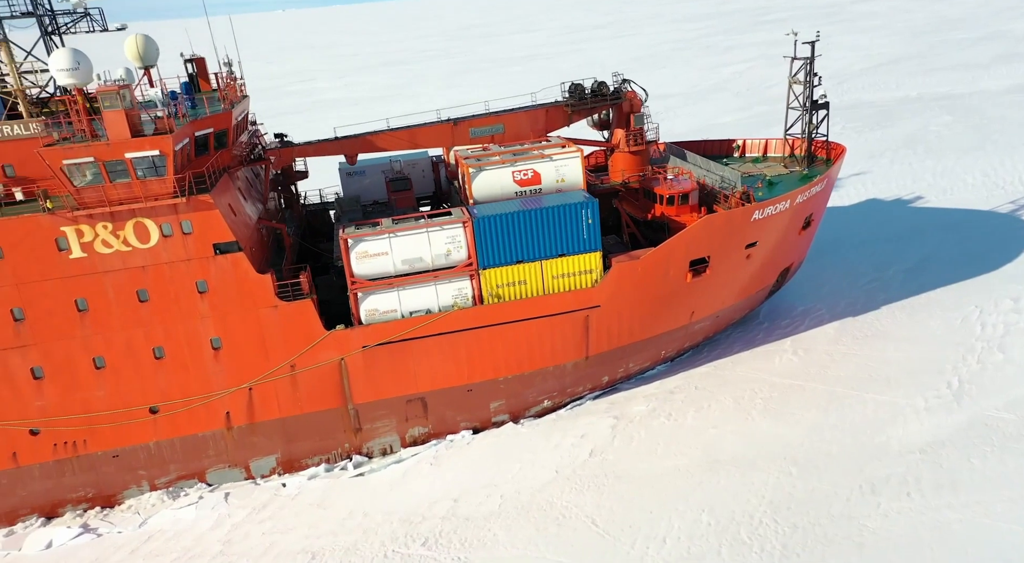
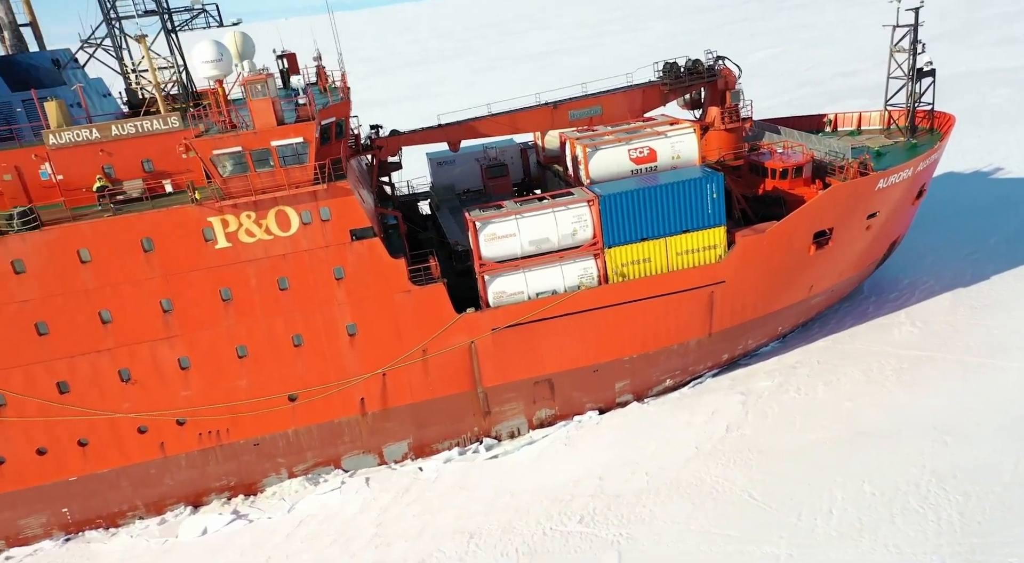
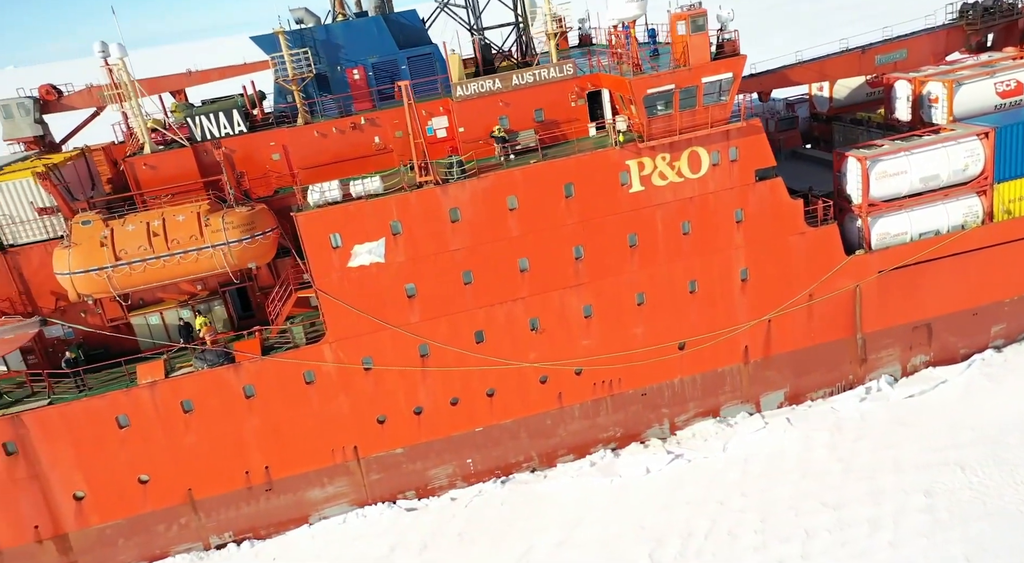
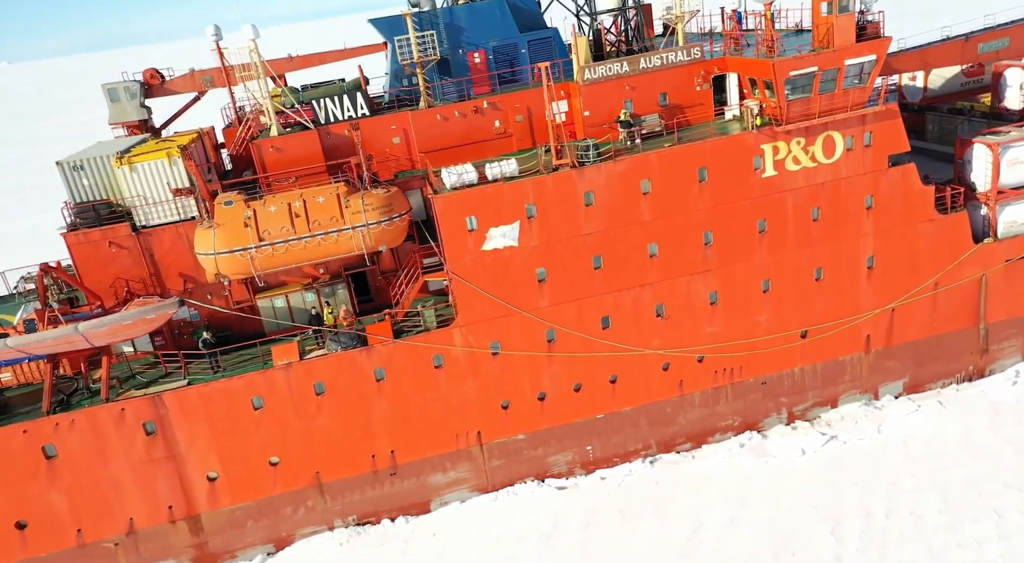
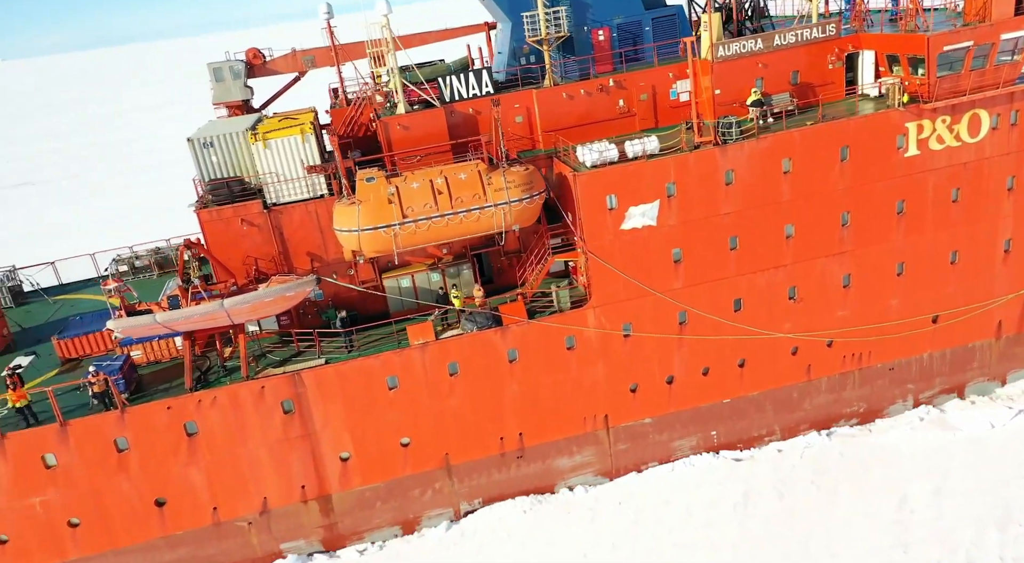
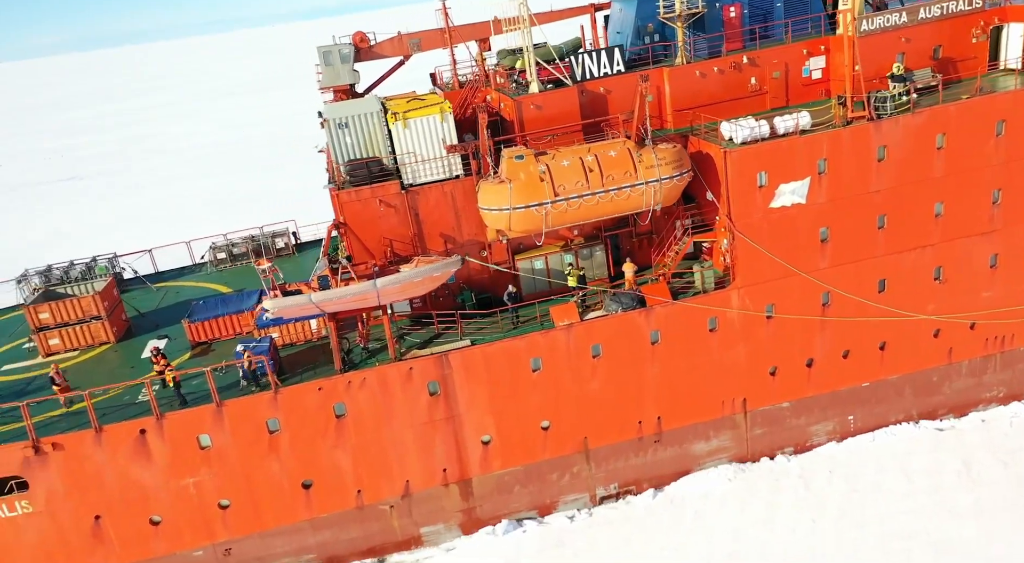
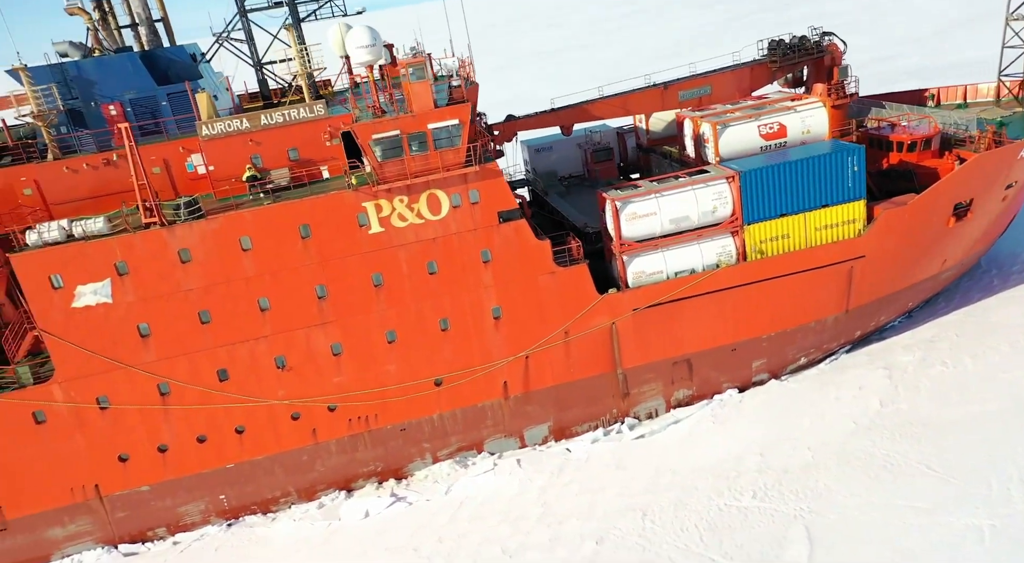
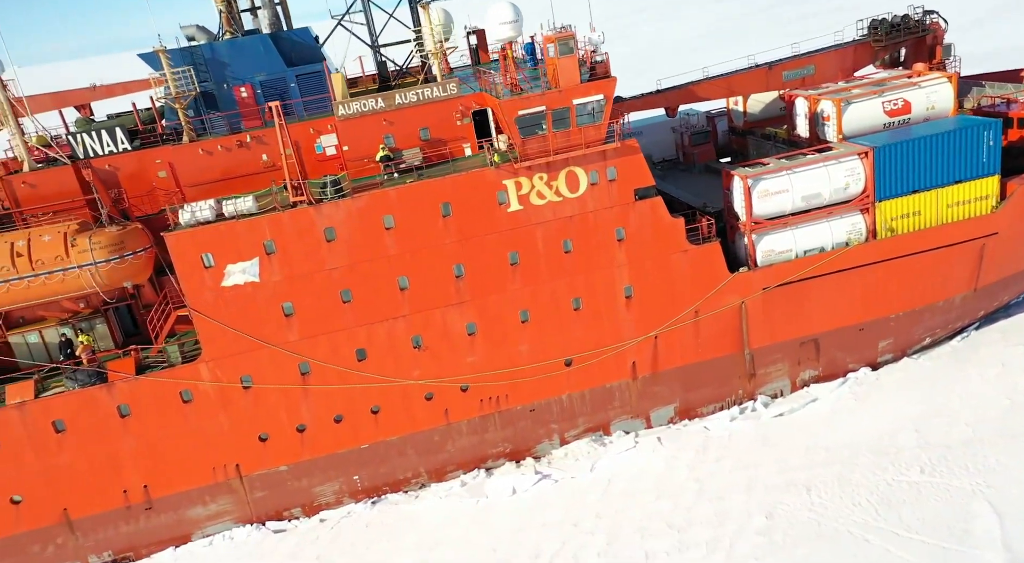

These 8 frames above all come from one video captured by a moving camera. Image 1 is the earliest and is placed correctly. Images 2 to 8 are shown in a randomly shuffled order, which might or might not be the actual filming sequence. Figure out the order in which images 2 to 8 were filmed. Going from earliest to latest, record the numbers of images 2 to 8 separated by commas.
2, 7, 8, 3, 4, 5, 6
